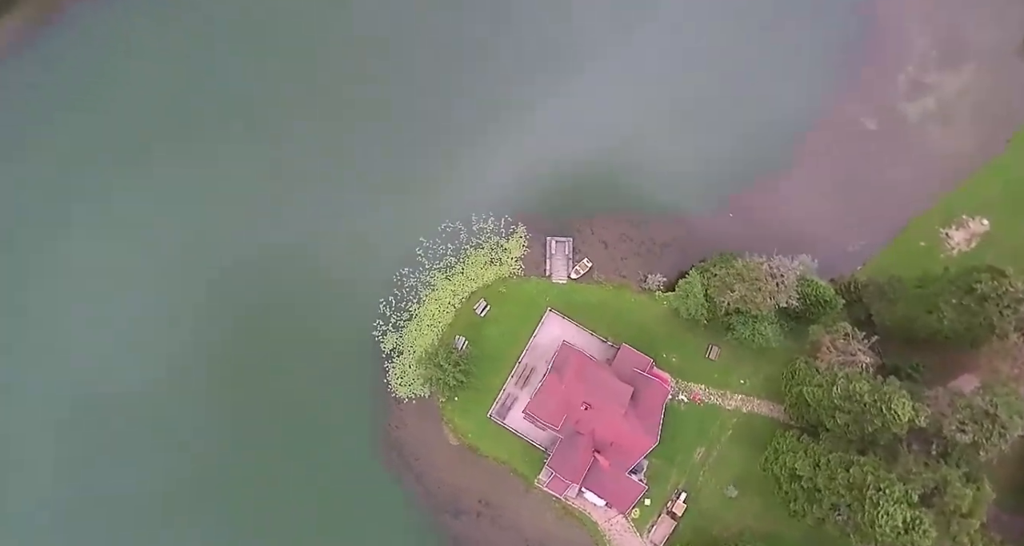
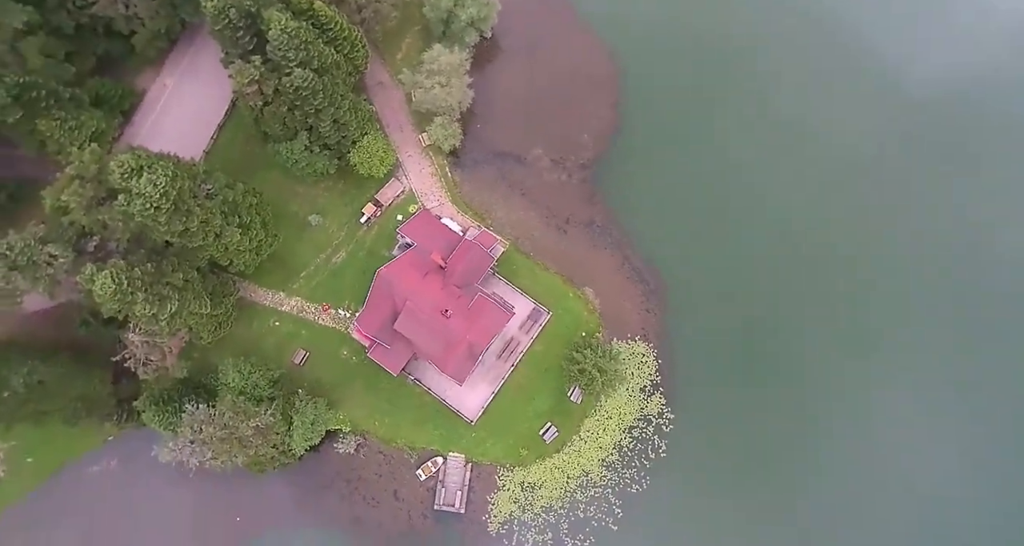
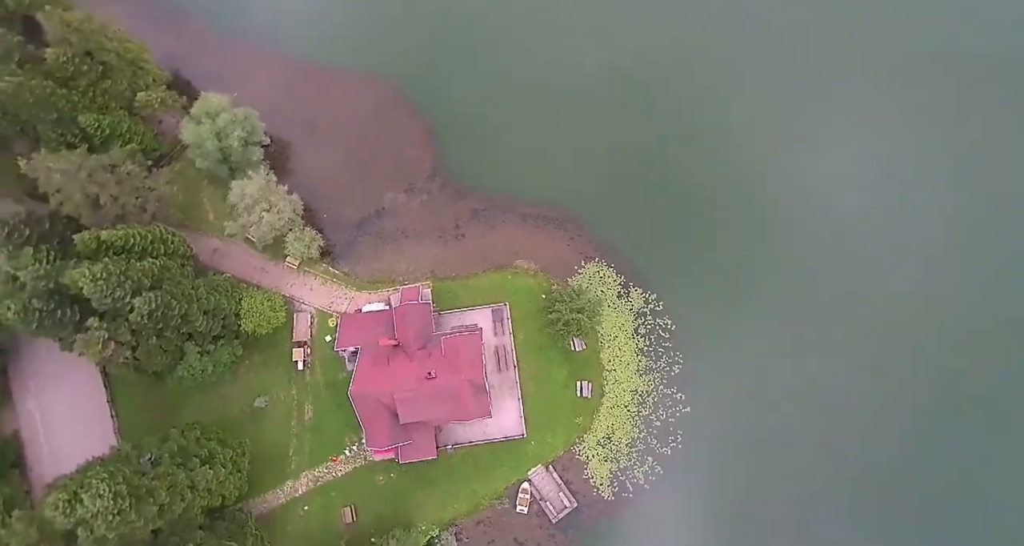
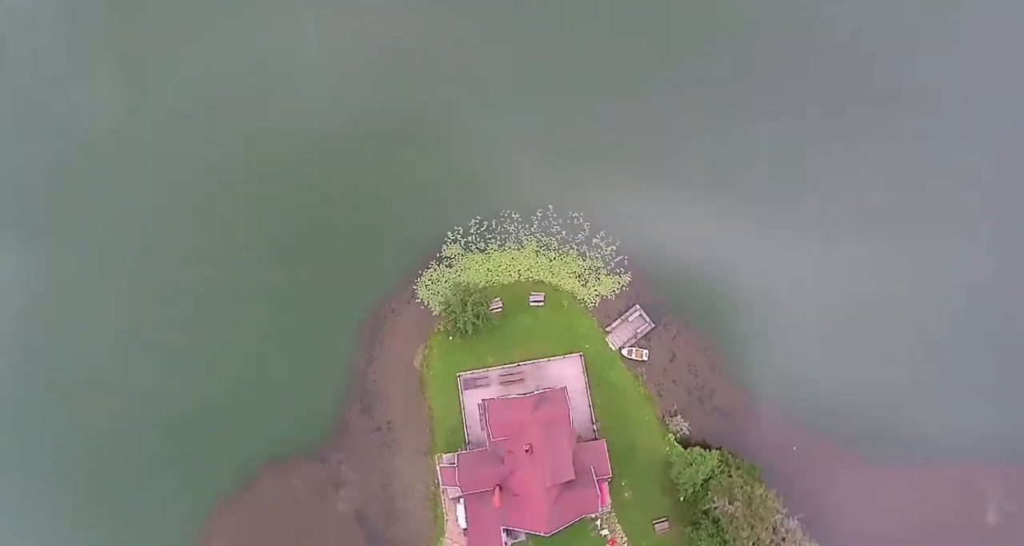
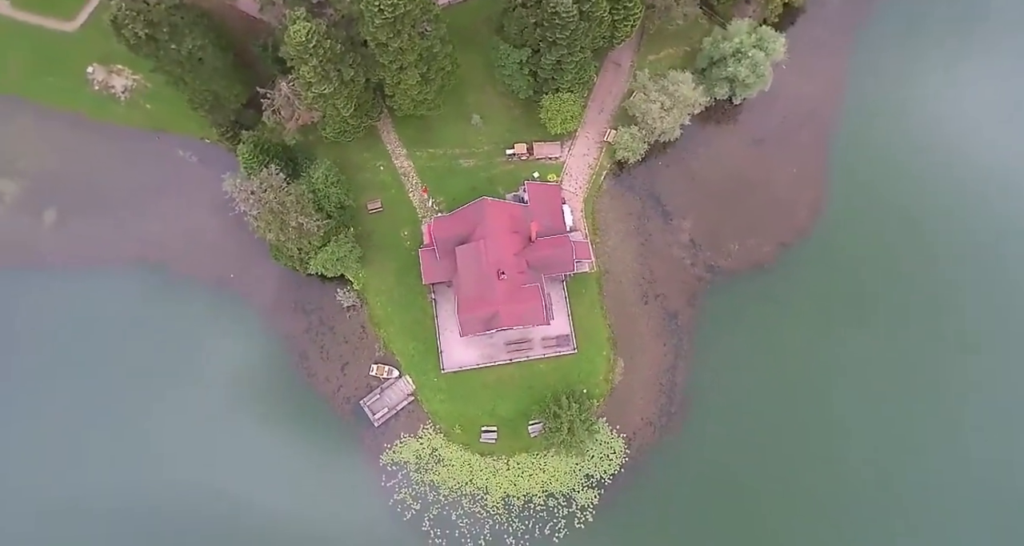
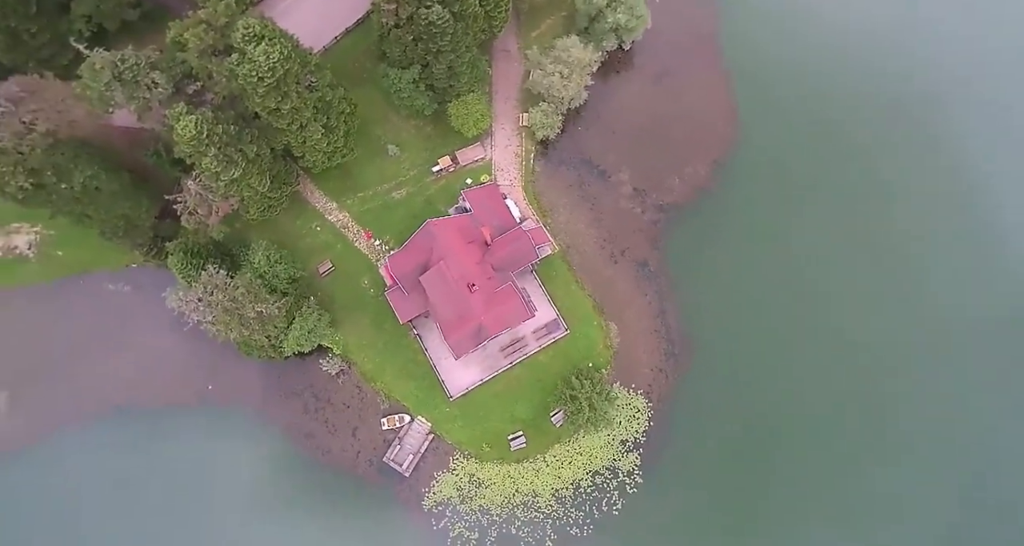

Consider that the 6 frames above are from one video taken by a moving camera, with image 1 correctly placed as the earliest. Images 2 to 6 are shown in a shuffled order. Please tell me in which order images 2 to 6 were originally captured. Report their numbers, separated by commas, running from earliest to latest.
4, 3, 2, 6, 5
